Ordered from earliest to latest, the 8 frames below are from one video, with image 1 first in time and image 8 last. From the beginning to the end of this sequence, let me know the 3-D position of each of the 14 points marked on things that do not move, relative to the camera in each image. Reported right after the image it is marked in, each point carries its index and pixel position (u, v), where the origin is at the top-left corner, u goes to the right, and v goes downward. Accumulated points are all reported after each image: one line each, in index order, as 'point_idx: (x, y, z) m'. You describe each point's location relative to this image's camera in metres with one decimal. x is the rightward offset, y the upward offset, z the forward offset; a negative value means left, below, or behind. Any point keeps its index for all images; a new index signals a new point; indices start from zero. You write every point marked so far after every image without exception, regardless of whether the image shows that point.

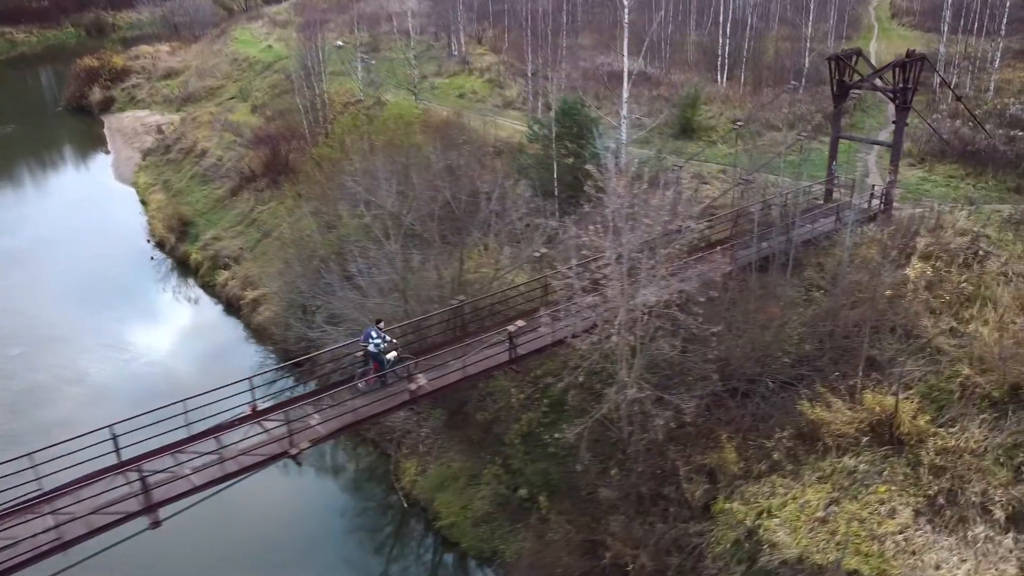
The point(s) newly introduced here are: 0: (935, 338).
0: (+7.7, -0.9, +14.7) m
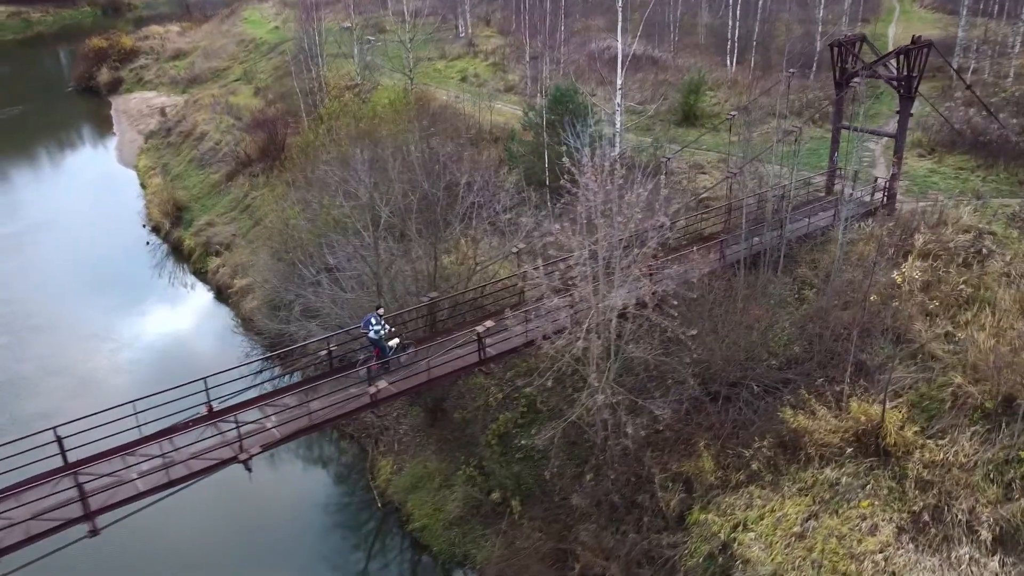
0: (+7.2, -1.0, +14.0) m
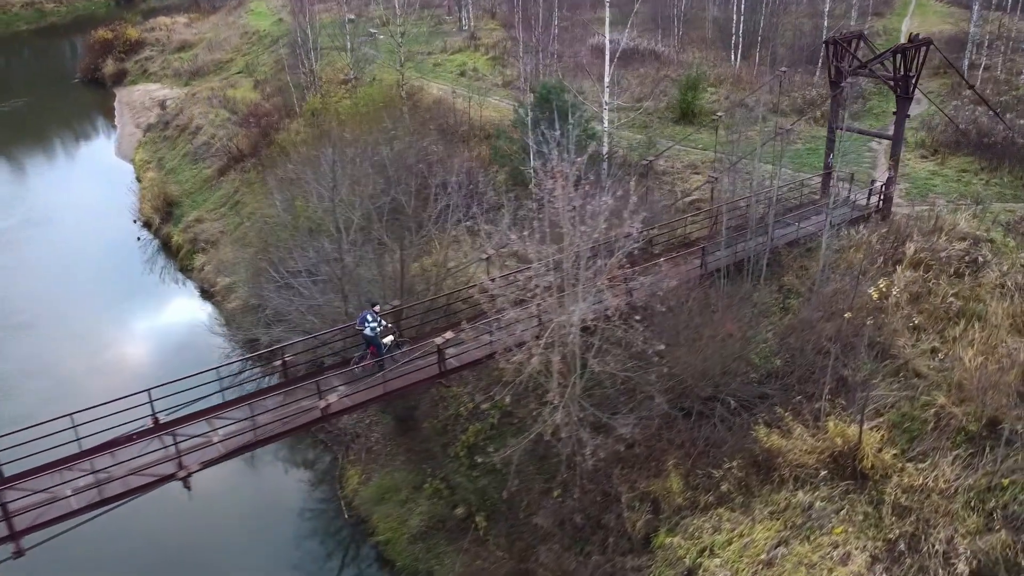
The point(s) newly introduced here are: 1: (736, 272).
0: (+6.6, -1.2, +13.3) m
1: (+4.3, +0.3, +15.7) m
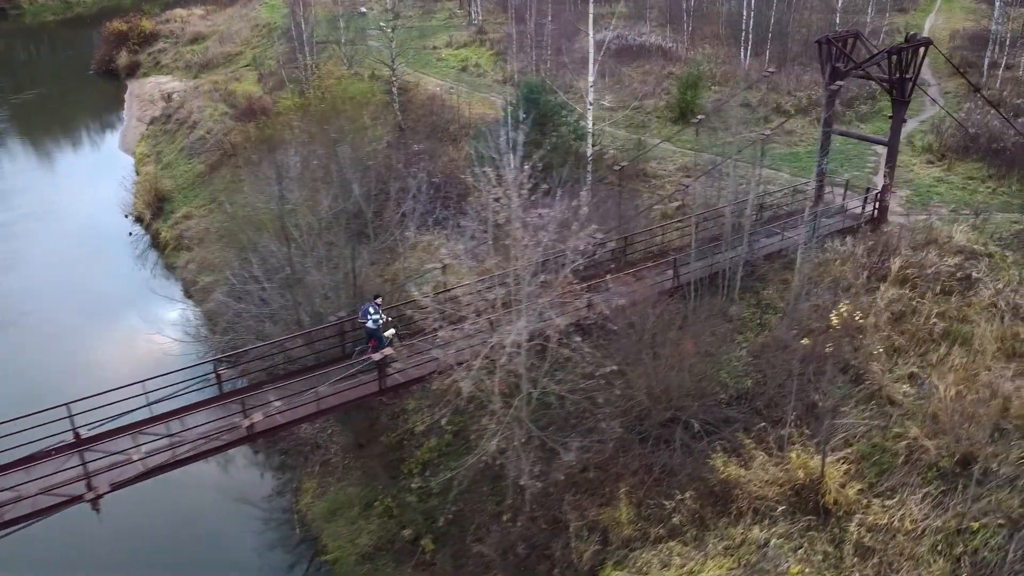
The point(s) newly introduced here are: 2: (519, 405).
0: (+5.8, -1.5, +12.4) m
1: (+3.5, 0.0, +14.9) m
2: (+0.1, -1.7, +11.6) m
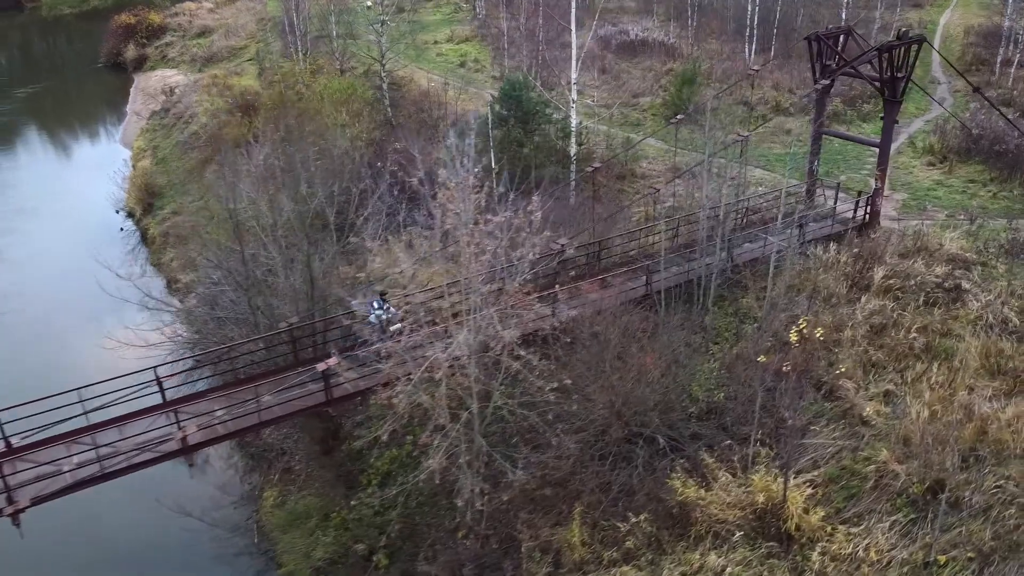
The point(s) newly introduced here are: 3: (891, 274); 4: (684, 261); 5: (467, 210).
0: (+5.1, -1.7, +11.7) m
1: (+2.9, -0.1, +14.2) m
2: (-0.6, -1.8, +11.0) m
3: (+6.8, +0.3, +14.3) m
4: (+3.2, +0.5, +14.8) m
5: (-0.6, +1.0, +10.7) m
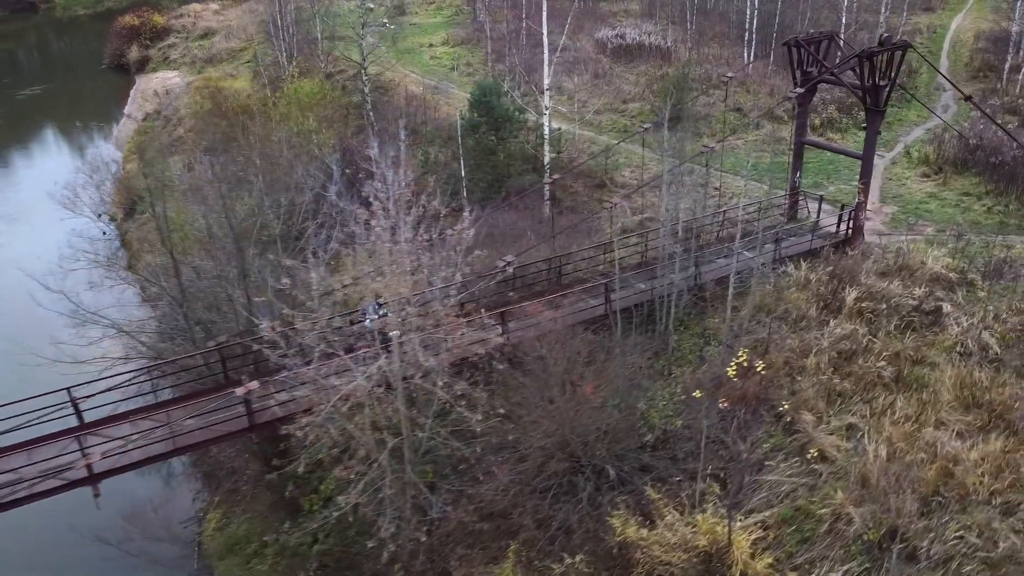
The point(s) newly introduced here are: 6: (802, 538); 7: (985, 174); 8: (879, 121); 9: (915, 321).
0: (+4.2, -2.0, +10.9) m
1: (+2.1, -0.5, +13.5) m
2: (-1.5, -2.1, +10.3) m
3: (+5.9, -0.1, +13.4) m
4: (+2.4, +0.2, +14.0) m
5: (-1.5, +0.8, +10.0) m
6: (+3.6, -3.1, +10.0) m
7: (+11.4, +2.7, +19.3) m
8: (+7.0, +3.2, +15.3) m
9: (+6.5, -0.5, +12.9) m
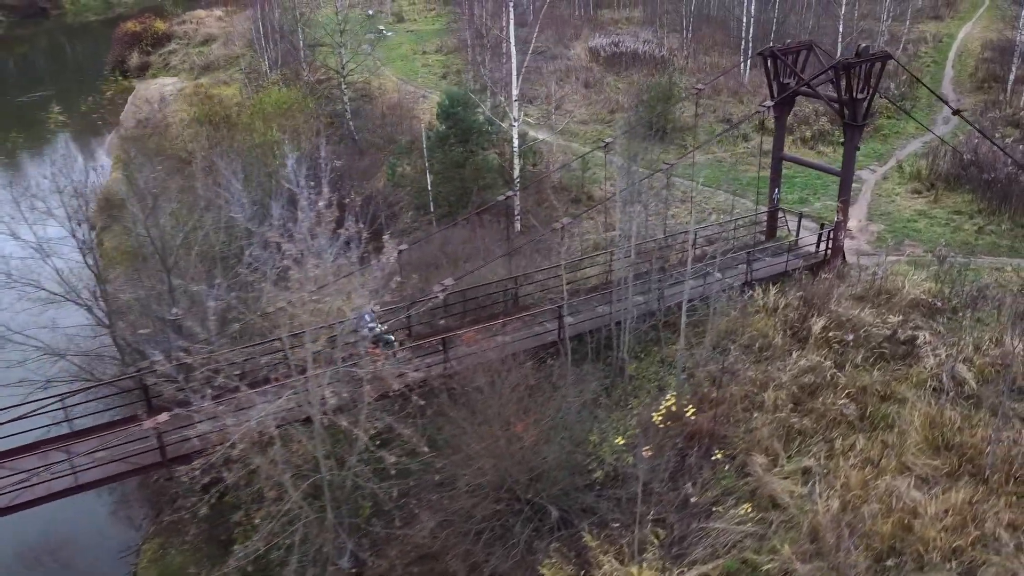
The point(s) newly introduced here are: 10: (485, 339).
0: (+3.3, -2.4, +10.0) m
1: (+1.2, -0.8, +12.7) m
2: (-2.5, -2.4, +9.6) m
3: (+5.1, -0.5, +12.5) m
4: (+1.6, -0.2, +13.2) m
5: (-2.4, +0.4, +9.3) m
6: (+2.6, -3.5, +9.1) m
7: (+10.7, +2.2, +18.4) m
8: (+6.2, +2.7, +14.4) m
9: (+5.6, -1.0, +12.0) m
10: (-0.4, -0.7, +12.1) m
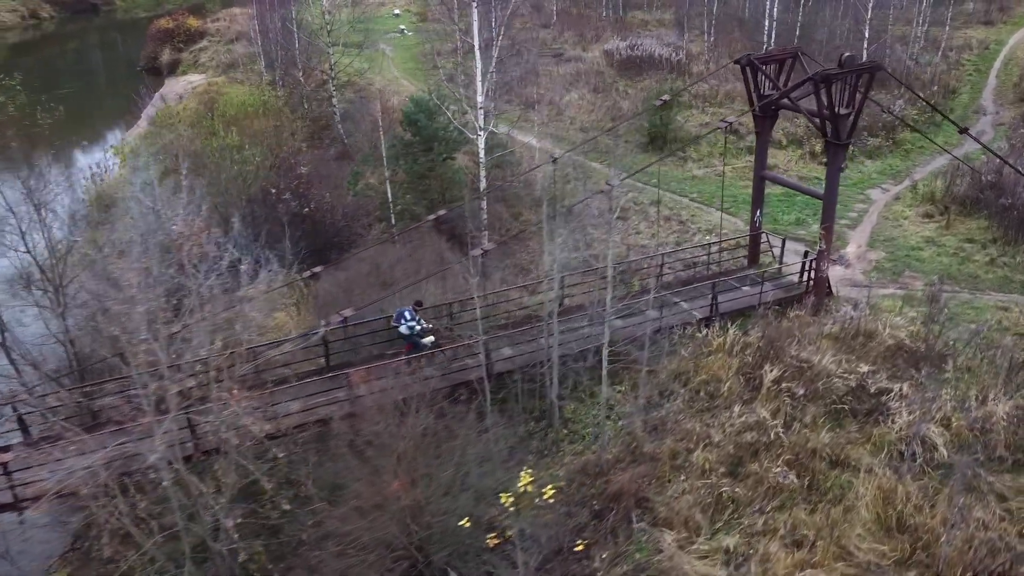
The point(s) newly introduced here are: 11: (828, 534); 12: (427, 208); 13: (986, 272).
0: (+1.9, -2.9, +8.6) m
1: (+0.1, -1.3, +11.4) m
2: (-3.8, -2.8, +8.5) m
3: (+3.9, -1.1, +11.0) m
4: (+0.5, -0.7, +11.9) m
5: (-3.8, +0.1, +8.2) m
6: (+1.2, -4.0, +7.8) m
7: (+10.0, +1.5, +16.5) m
8: (+5.3, +2.1, +12.8) m
9: (+4.4, -1.6, +10.4) m
10: (-1.6, -1.1, +10.9) m
11: (+3.4, -2.6, +8.6) m
12: (-1.8, +1.7, +17.1) m
13: (+8.8, +0.3, +14.9) m
